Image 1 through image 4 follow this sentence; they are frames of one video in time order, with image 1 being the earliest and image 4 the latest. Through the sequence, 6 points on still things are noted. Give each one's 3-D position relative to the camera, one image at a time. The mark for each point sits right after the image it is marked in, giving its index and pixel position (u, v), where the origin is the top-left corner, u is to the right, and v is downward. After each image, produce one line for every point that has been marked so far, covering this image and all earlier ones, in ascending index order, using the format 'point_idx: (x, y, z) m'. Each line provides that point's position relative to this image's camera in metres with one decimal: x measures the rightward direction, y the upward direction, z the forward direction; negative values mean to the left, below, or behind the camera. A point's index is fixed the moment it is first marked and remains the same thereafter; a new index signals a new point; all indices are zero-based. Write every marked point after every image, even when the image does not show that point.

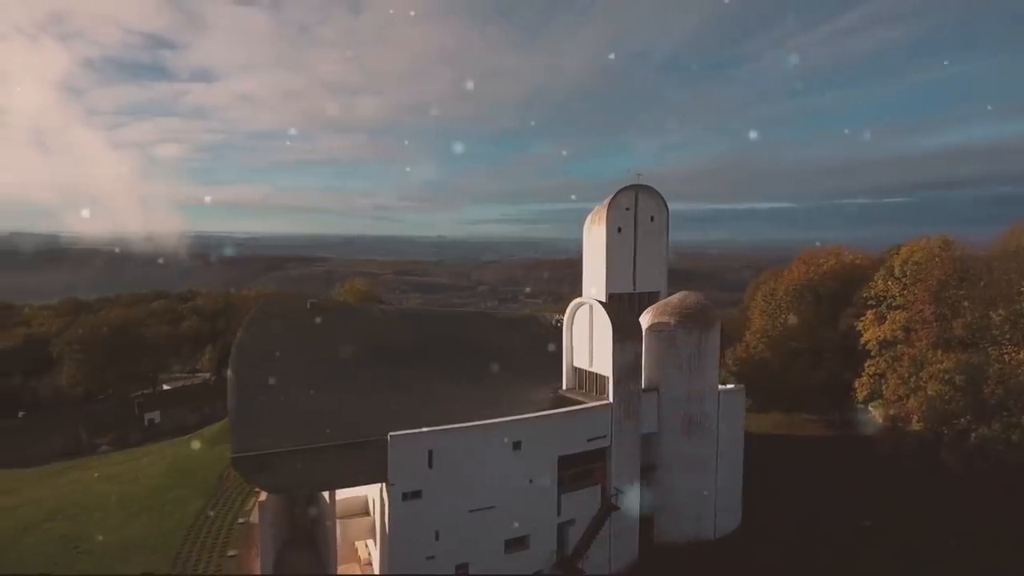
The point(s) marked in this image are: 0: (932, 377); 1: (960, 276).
0: (+11.7, -2.5, +16.9) m
1: (+13.1, +0.4, +17.7) m
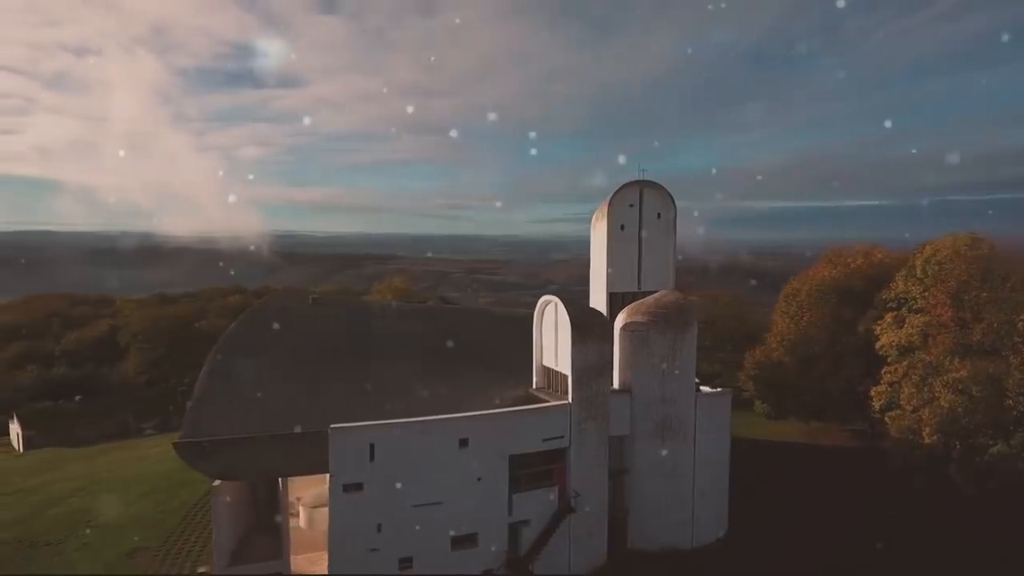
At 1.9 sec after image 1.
0: (+11.1, -2.5, +15.5) m
1: (+12.6, +0.3, +16.1) m
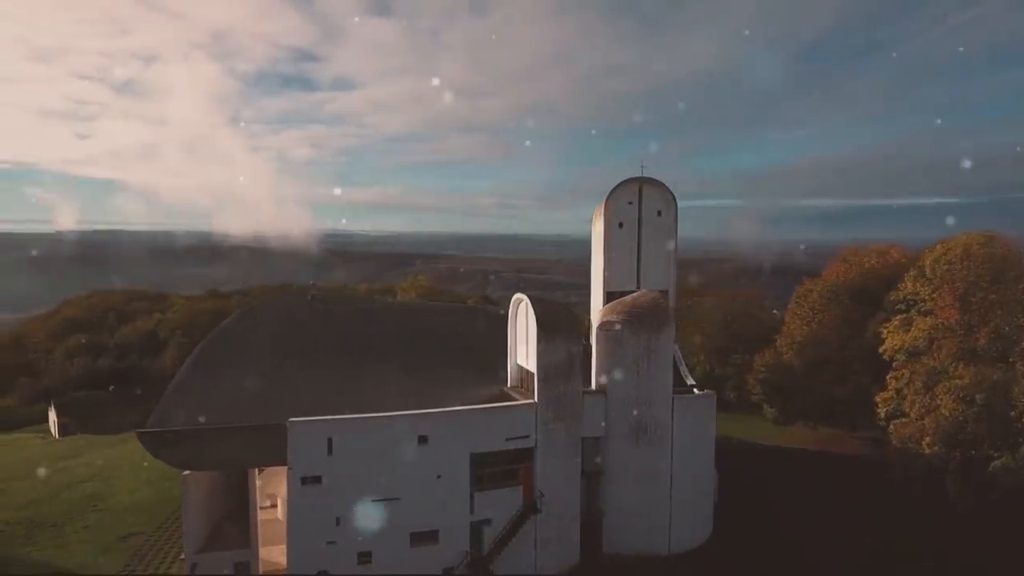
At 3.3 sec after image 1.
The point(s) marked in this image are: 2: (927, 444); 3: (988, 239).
0: (+10.5, -2.5, +14.6) m
1: (+12.1, +0.3, +15.1) m
2: (+10.3, -3.8, +15.0) m
3: (+12.3, +1.3, +15.5) m
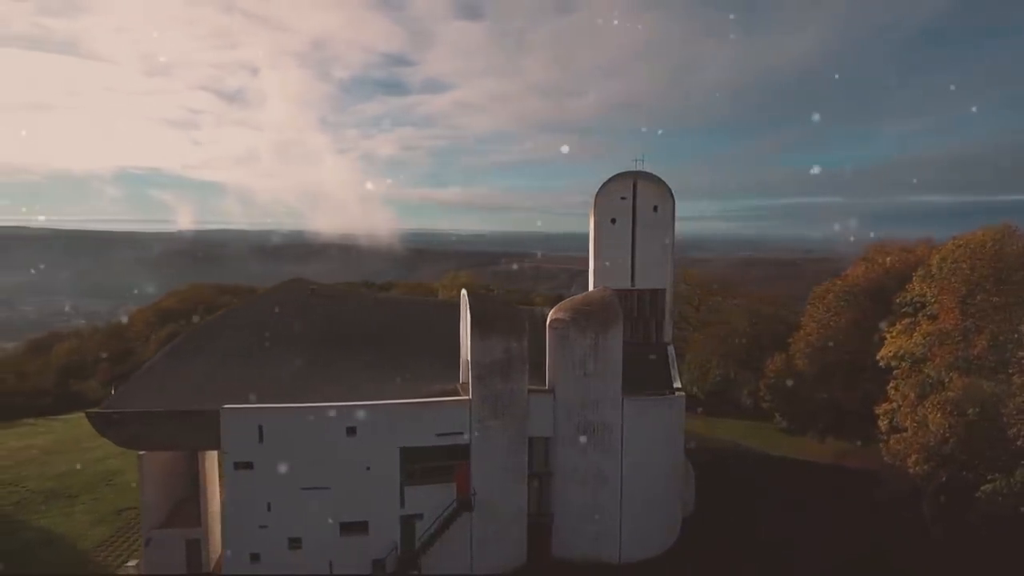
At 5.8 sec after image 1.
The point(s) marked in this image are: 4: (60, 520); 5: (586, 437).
0: (+9.3, -2.6, +13.2) m
1: (+10.9, +0.2, +13.5) m
2: (+9.1, -3.9, +13.6) m
3: (+11.2, +1.2, +13.8) m
4: (-12.7, -6.5, +17.0) m
5: (+1.7, -3.4, +13.6) m
